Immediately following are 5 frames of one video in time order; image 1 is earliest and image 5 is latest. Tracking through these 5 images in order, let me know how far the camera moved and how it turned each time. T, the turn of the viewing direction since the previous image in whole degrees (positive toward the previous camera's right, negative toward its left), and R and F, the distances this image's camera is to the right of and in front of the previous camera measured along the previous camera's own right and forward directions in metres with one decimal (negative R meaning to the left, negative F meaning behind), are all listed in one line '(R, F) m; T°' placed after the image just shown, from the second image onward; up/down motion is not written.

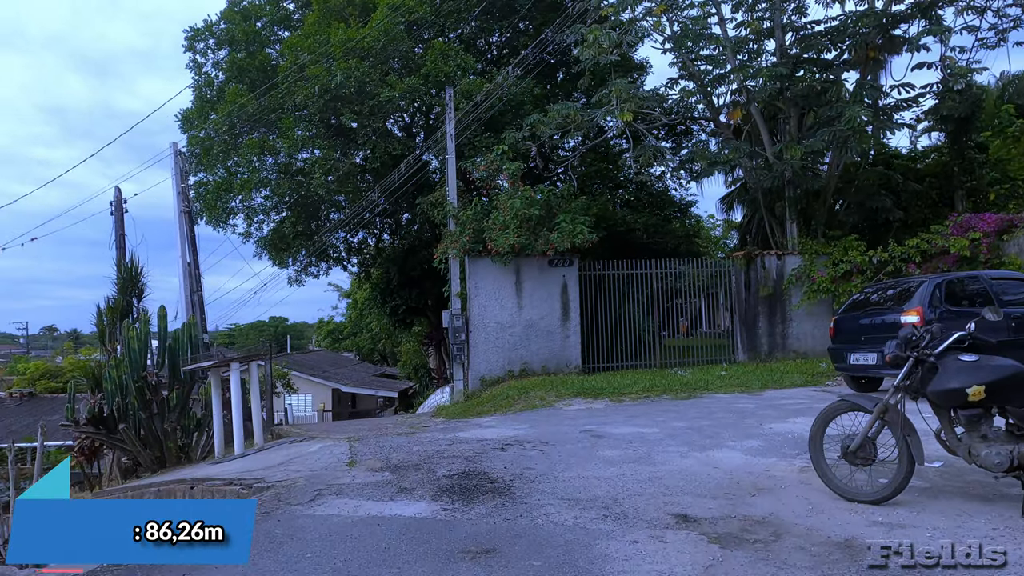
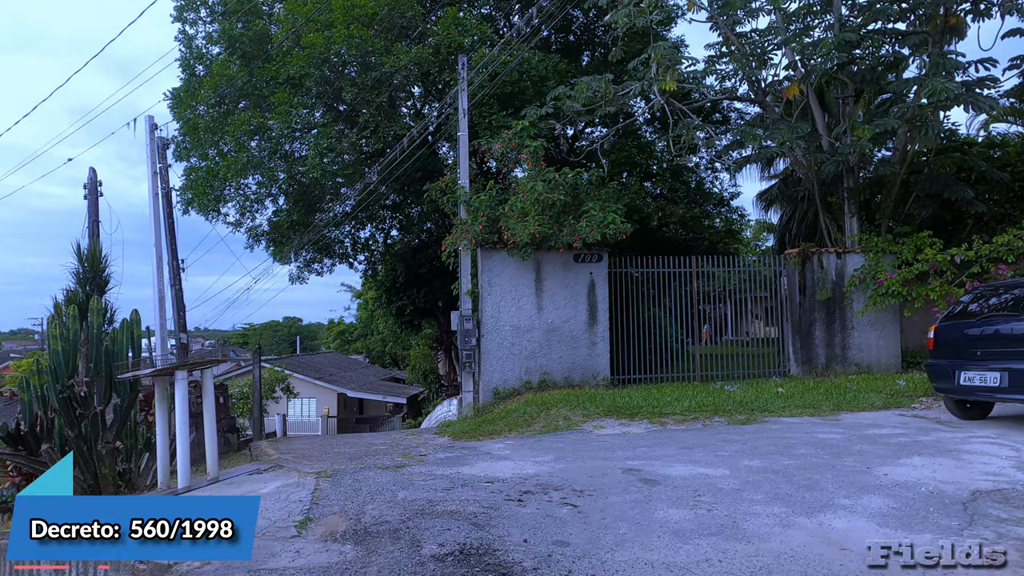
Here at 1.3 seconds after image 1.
(-0.1, +1.7) m; -1°
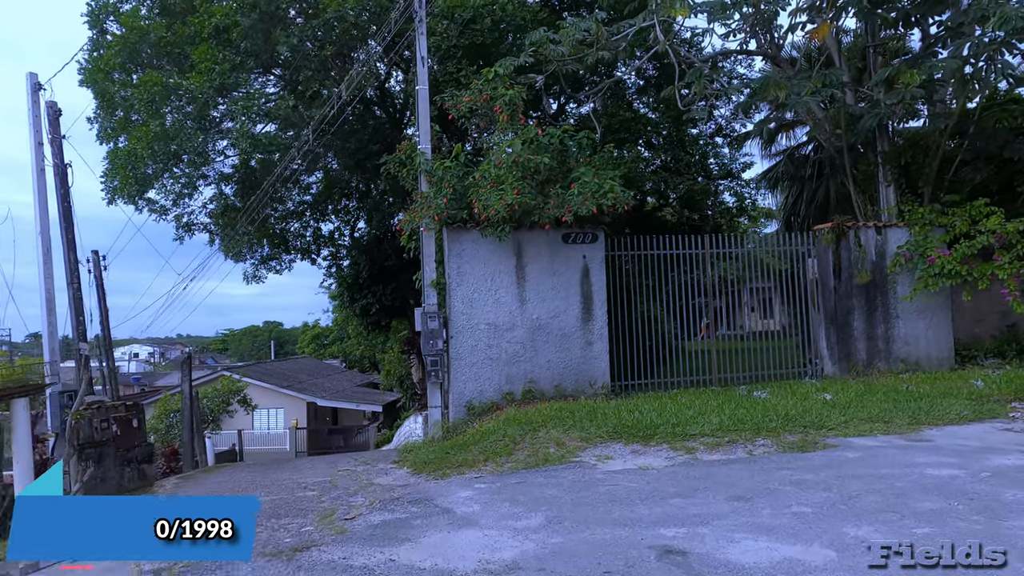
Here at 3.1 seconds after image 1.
(+0.1, +2.1) m; +1°
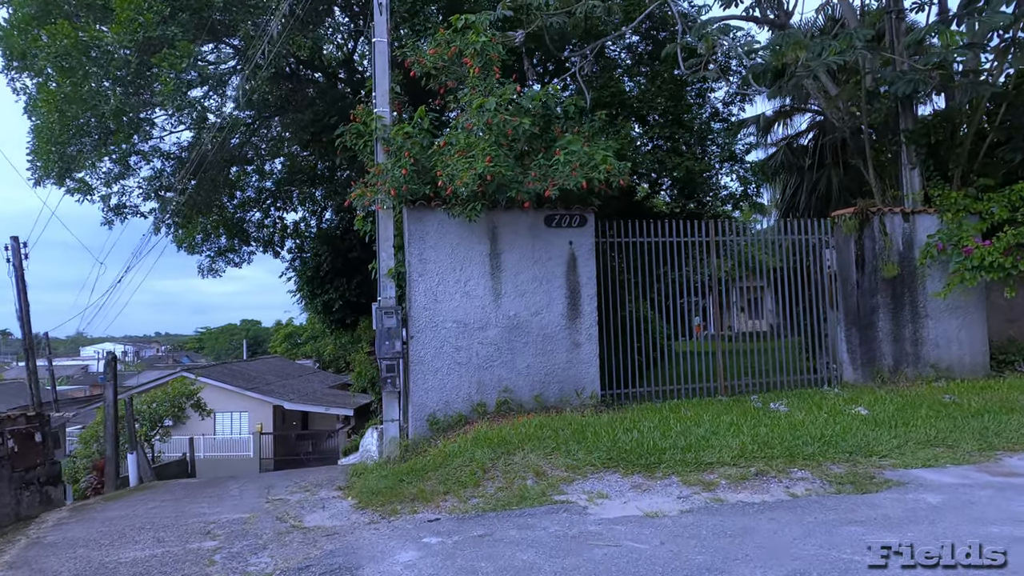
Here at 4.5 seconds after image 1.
(+0.1, +1.4) m; +1°
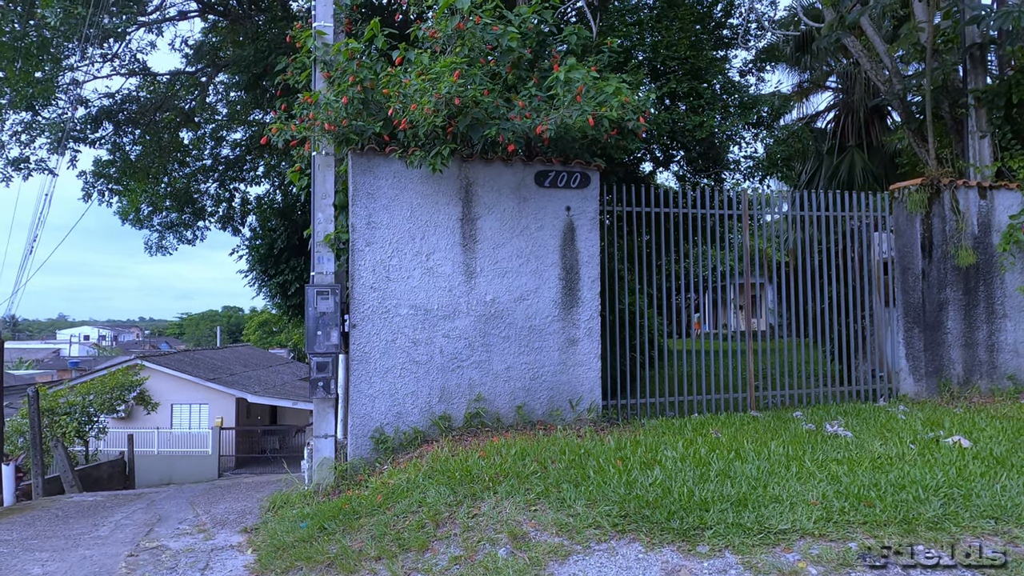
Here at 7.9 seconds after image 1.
(+0.1, +1.7) m; +1°
